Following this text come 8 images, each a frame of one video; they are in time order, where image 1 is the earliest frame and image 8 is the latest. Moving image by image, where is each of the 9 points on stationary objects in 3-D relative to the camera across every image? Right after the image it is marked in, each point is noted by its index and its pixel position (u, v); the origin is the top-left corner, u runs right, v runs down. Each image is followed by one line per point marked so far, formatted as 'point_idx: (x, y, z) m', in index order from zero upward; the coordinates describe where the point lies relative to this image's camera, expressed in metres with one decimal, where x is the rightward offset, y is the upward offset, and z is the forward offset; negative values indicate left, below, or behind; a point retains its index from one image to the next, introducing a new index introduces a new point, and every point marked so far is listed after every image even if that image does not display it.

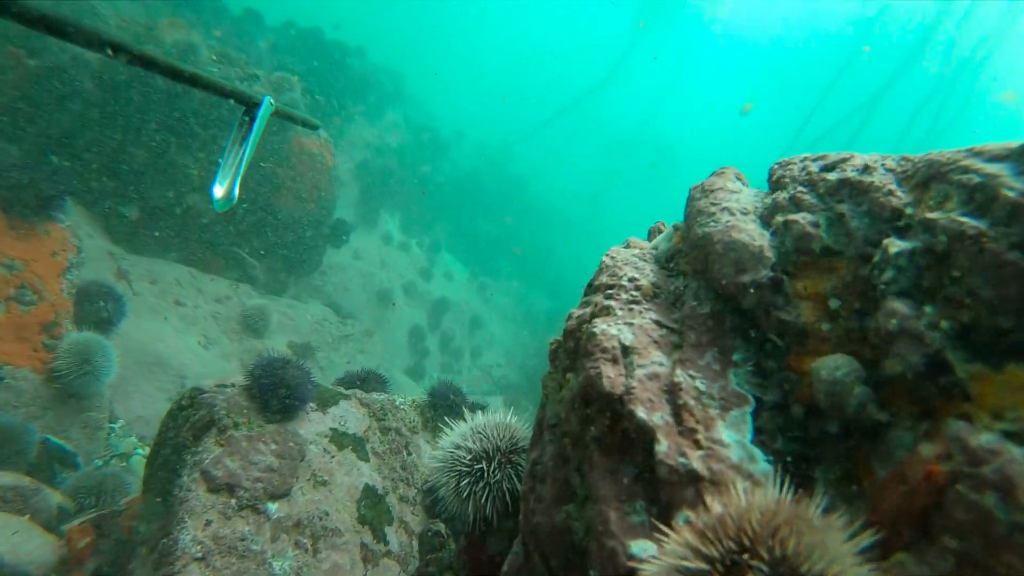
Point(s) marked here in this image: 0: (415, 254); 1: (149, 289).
0: (-2.5, +0.8, +16.4) m
1: (-3.9, 0.0, +6.9) m
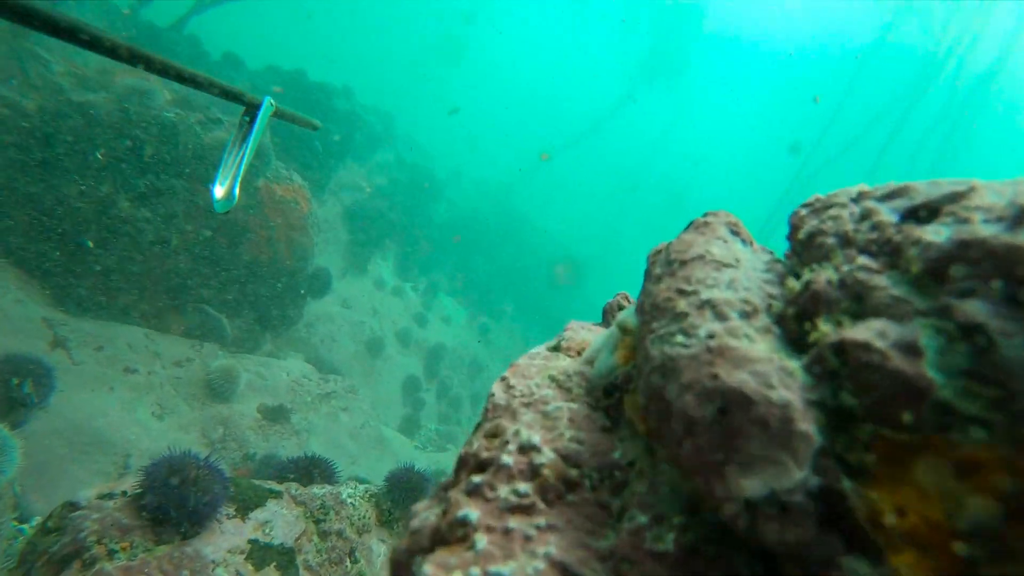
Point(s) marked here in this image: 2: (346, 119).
0: (-2.5, -0.3, +15.7) m
1: (-4.0, -0.6, +6.2) m
2: (-4.0, +4.1, +15.4) m
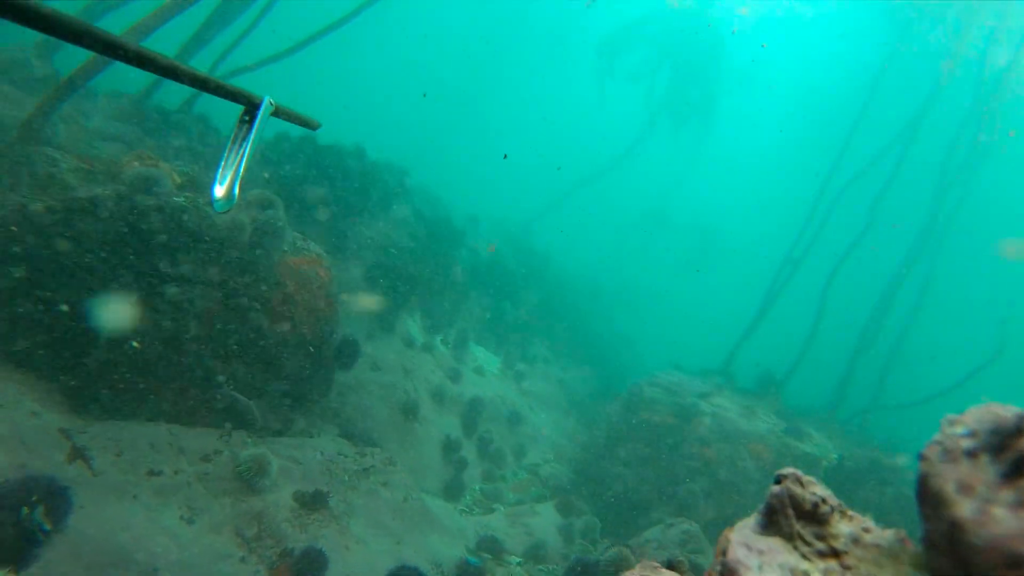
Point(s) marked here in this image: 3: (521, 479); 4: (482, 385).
0: (-1.7, -1.6, +15.2) m
1: (-3.6, -1.6, +5.8) m
2: (-3.7, +2.6, +15.3) m
3: (+0.2, -4.2, +14.6) m
4: (-0.7, -2.4, +15.9) m
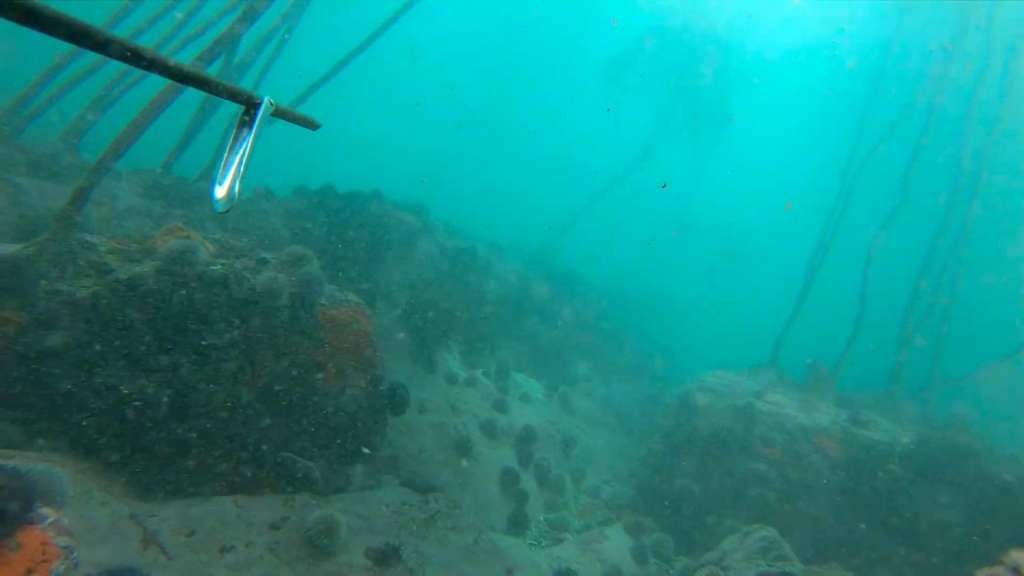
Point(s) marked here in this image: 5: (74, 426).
0: (-0.7, -2.3, +15.0) m
1: (-2.9, -2.2, +5.7) m
2: (-3.1, +1.6, +15.3) m
3: (+1.5, -4.7, +14.2) m
4: (+0.4, -3.0, +15.7) m
5: (-4.0, -1.2, +5.9) m
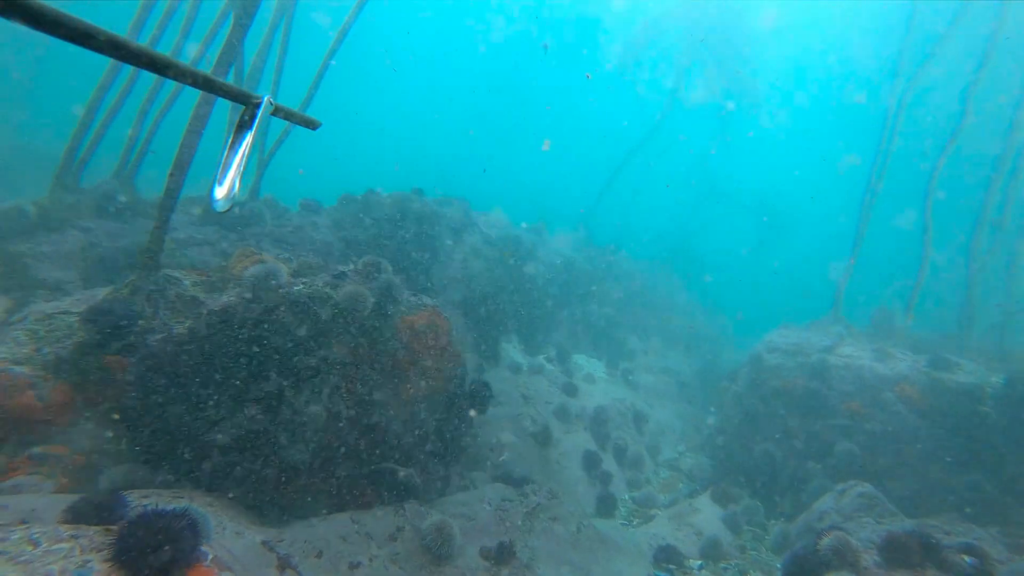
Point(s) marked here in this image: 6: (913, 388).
0: (+0.9, -2.0, +15.0) m
1: (-1.7, -2.5, +5.8) m
2: (-2.0, +1.6, +15.3) m
3: (+3.3, -4.1, +14.1) m
4: (+2.1, -2.5, +15.6) m
5: (-3.0, -1.6, +6.0) m
6: (+8.0, -2.0, +12.9) m
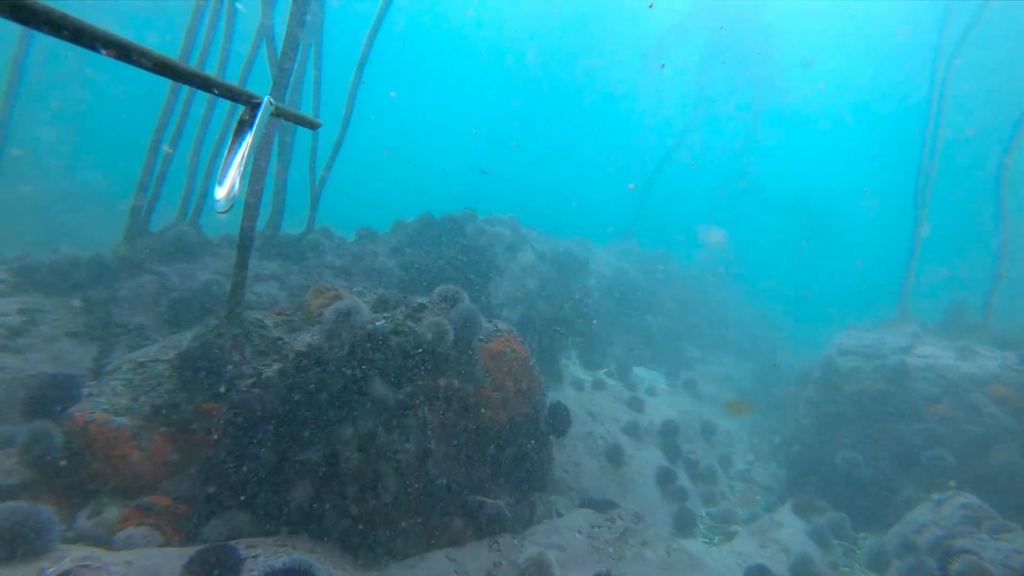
0: (+2.3, -2.3, +14.7) m
1: (-0.8, -2.8, +5.6) m
2: (-0.8, +1.1, +15.2) m
3: (+4.8, -4.3, +13.7) m
4: (+3.6, -2.8, +15.3) m
5: (-2.0, -2.0, +5.9) m
6: (+9.3, -1.9, +12.2) m
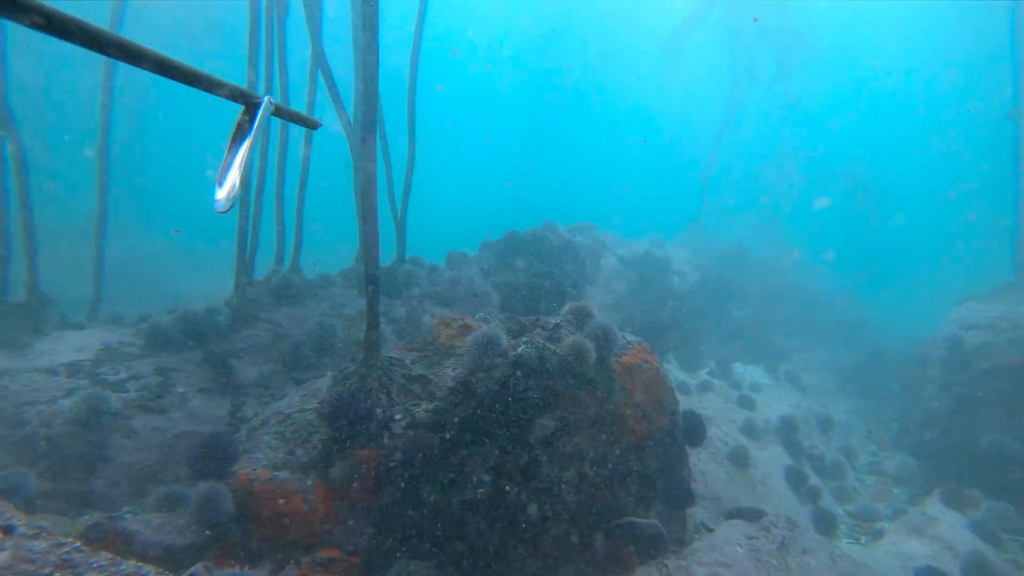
0: (+4.6, -2.2, +14.2) m
1: (+0.9, -2.9, +5.4) m
2: (+1.2, +0.8, +15.0) m
3: (+7.2, -3.9, +12.9) m
4: (+6.0, -2.6, +14.6) m
5: (-0.4, -2.3, +5.8) m
6: (+11.3, -1.0, +11.1) m
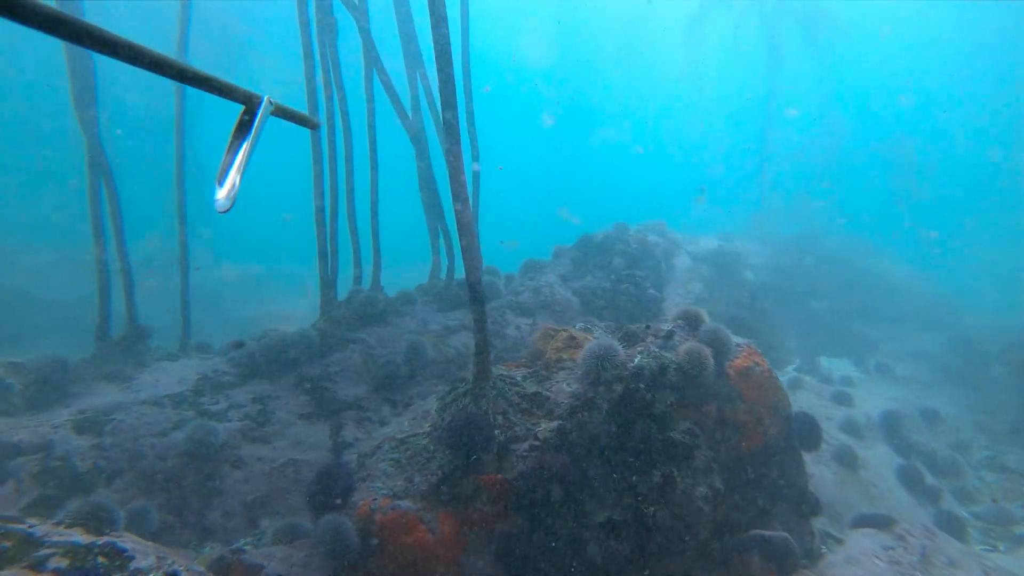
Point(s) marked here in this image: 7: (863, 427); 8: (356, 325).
0: (+6.4, -2.0, +13.4) m
1: (+2.1, -2.9, +4.9) m
2: (+2.9, +0.8, +14.5) m
3: (+9.0, -3.6, +11.9) m
4: (+7.8, -2.3, +13.8) m
5: (+0.7, -2.4, +5.5) m
6: (+12.8, -0.5, +9.9) m
7: (+6.7, -2.6, +12.0) m
8: (-2.6, -0.6, +10.8) m
